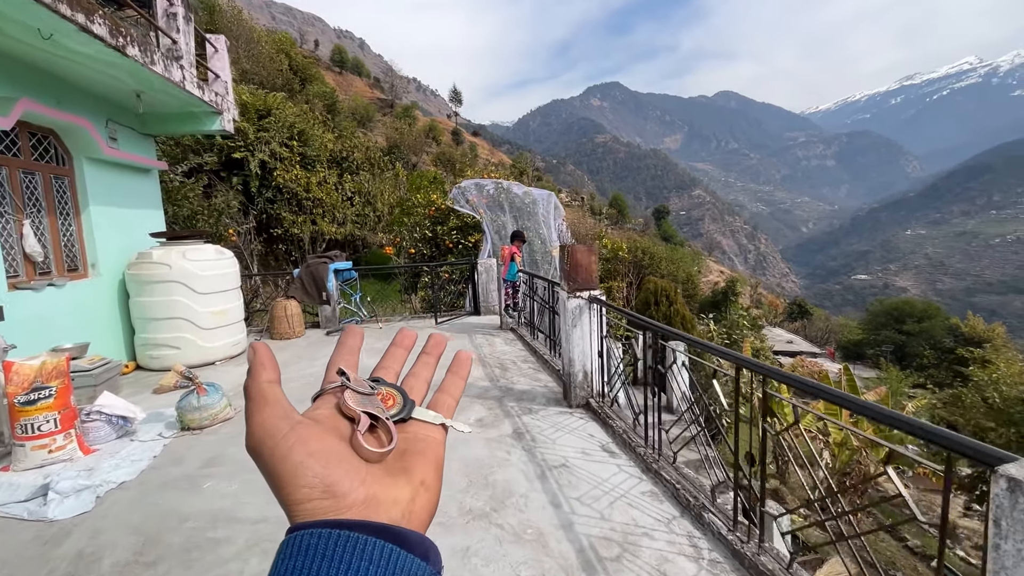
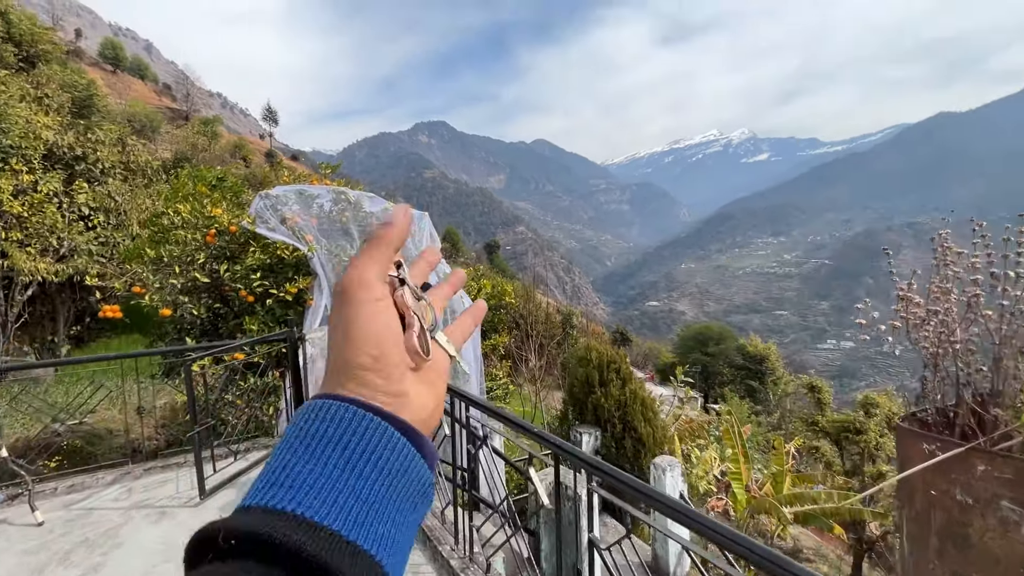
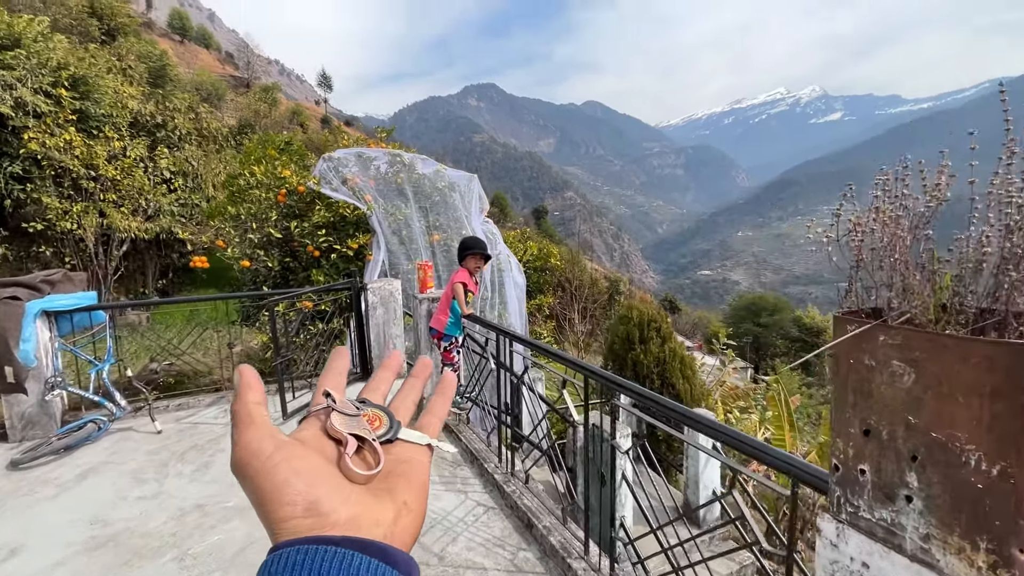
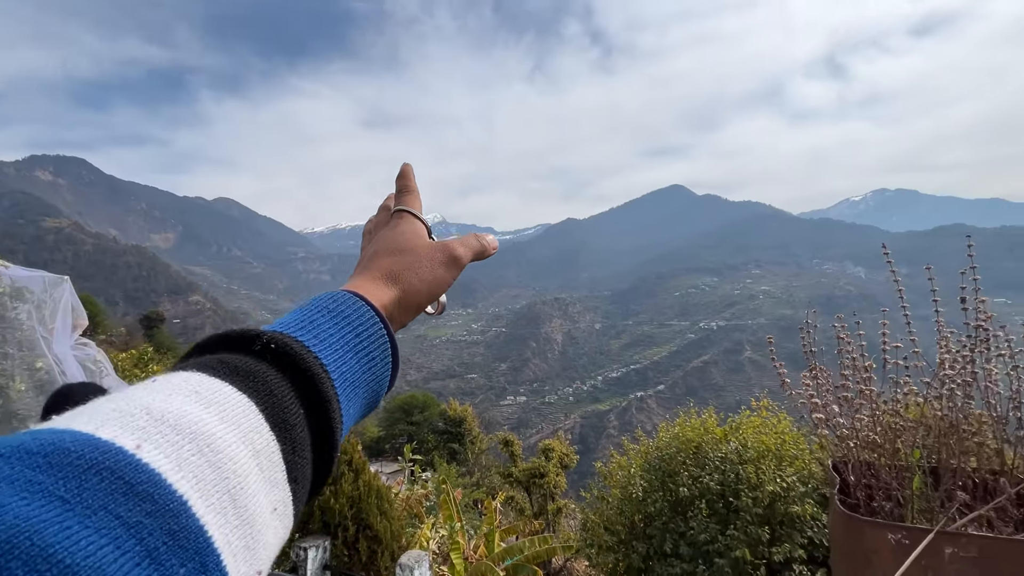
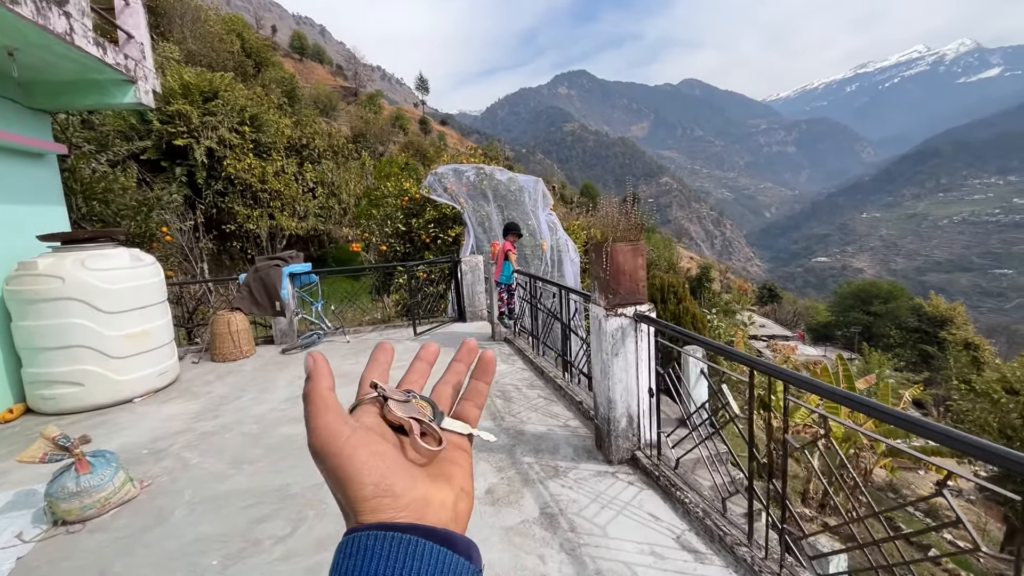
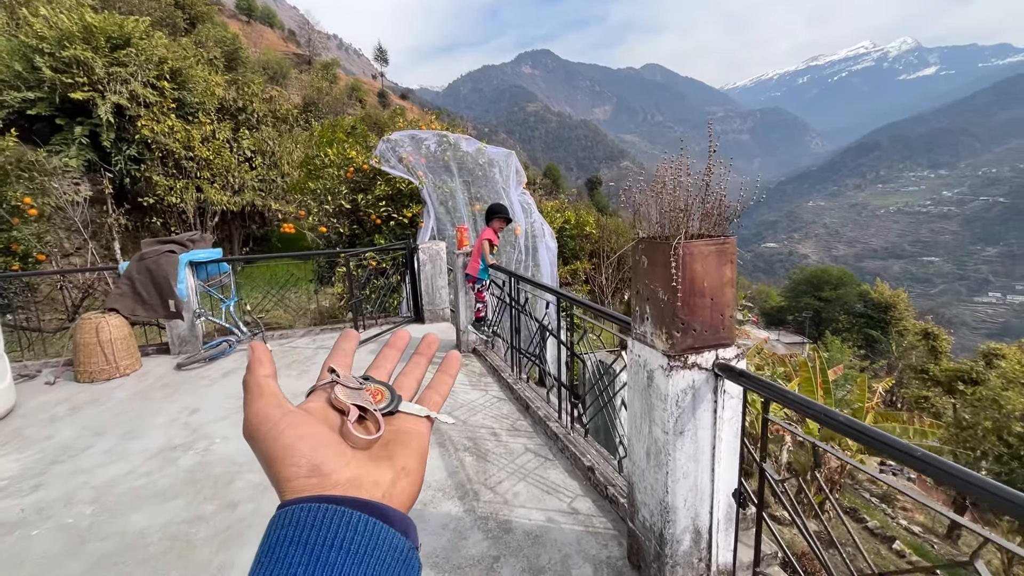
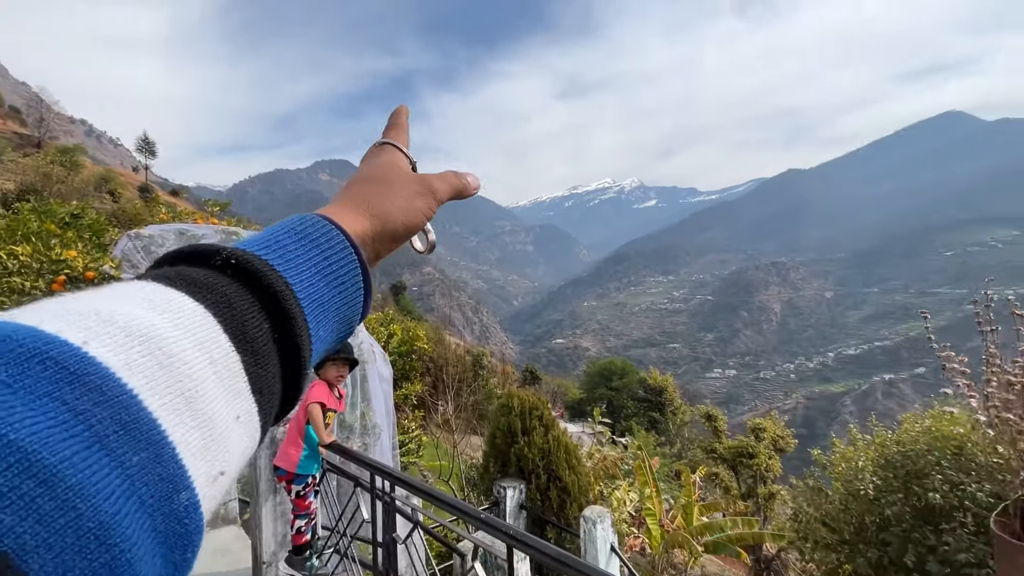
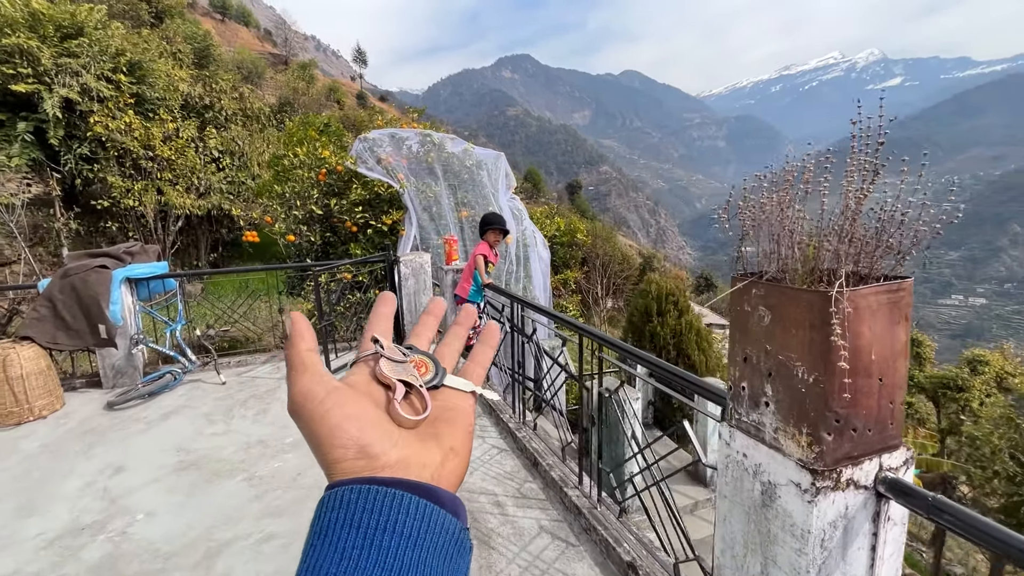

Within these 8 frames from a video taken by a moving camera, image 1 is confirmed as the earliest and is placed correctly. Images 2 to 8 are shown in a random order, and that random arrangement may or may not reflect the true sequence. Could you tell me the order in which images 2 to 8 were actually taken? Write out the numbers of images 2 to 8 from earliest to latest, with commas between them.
5, 6, 8, 3, 2, 7, 4
